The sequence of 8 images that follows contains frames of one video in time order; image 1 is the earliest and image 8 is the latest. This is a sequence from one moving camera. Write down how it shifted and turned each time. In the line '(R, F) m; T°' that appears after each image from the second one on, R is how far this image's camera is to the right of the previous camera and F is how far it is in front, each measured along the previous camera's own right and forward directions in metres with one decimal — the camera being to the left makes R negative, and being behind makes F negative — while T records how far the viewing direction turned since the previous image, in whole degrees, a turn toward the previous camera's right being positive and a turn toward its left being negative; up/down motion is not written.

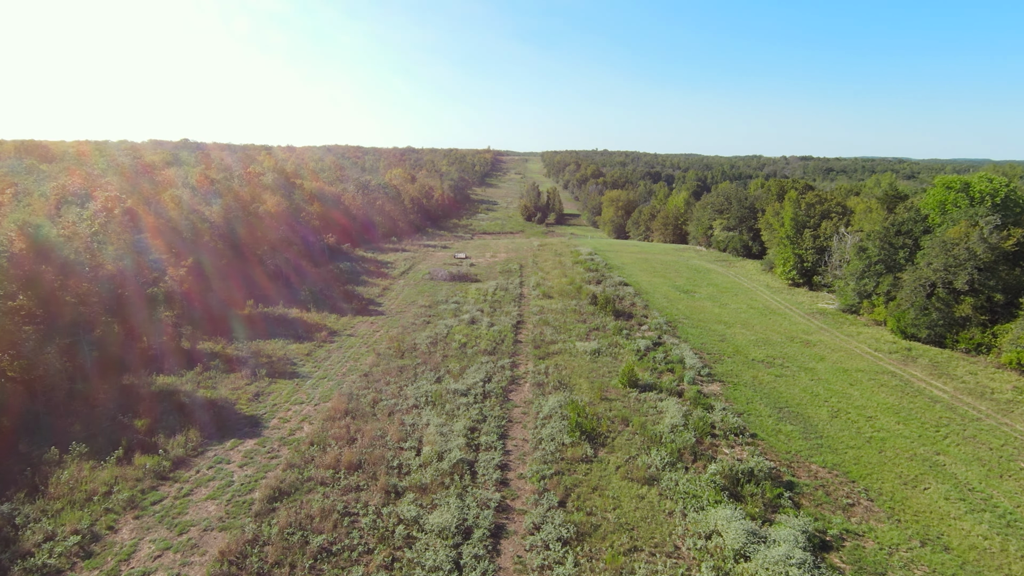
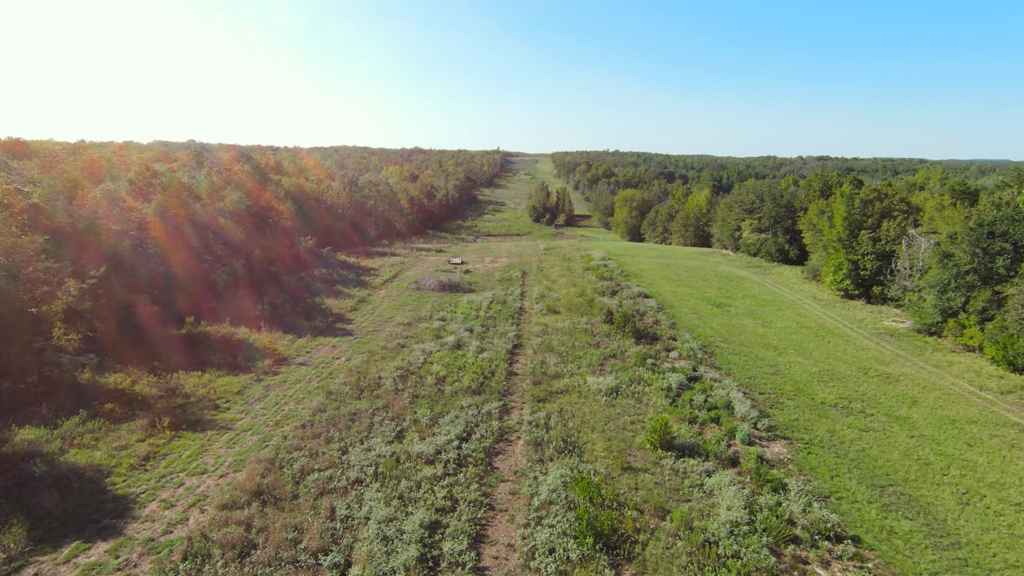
(+0.5, +5.1) m; -1°
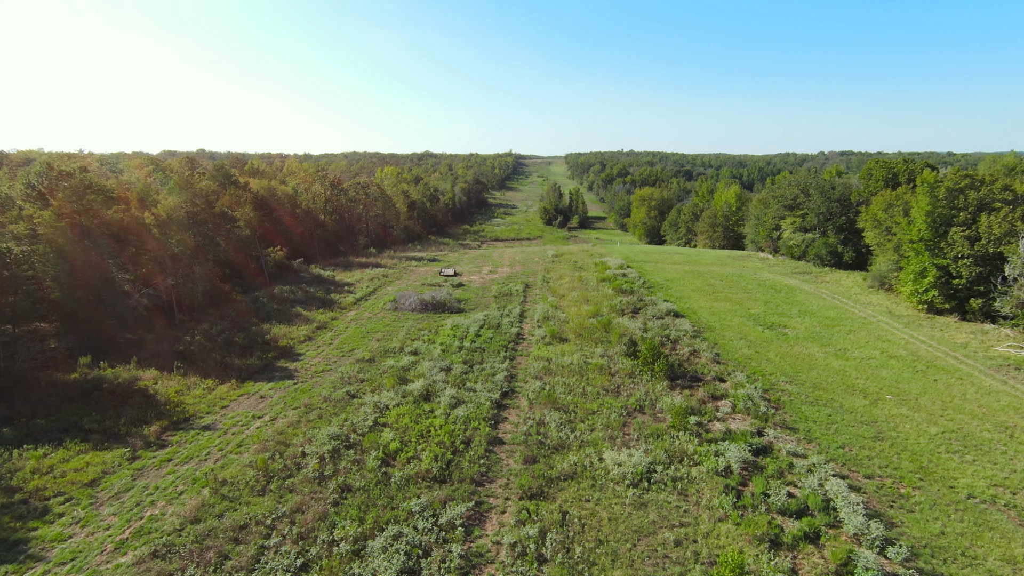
(+0.8, +5.5) m; -2°
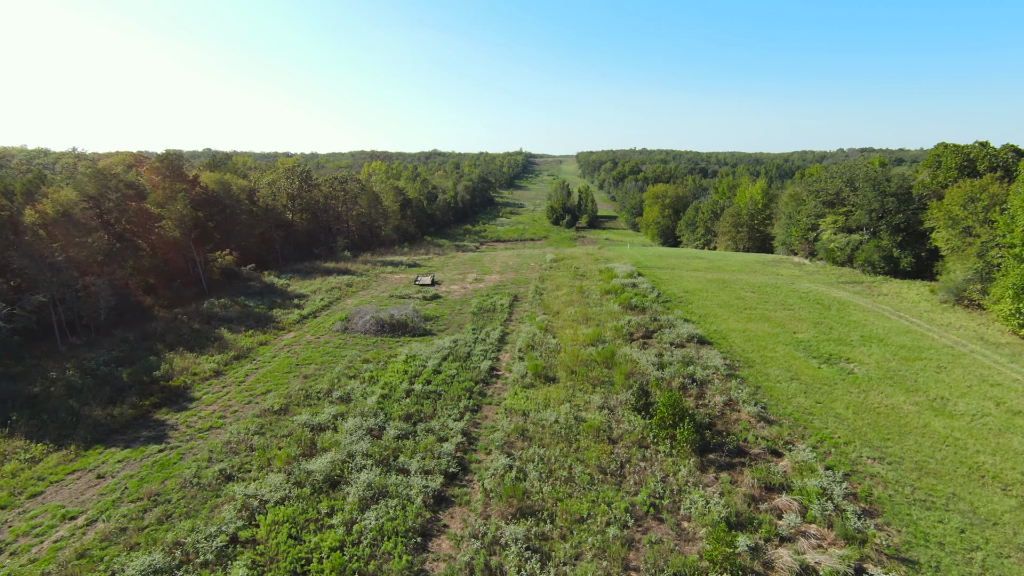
(+1.1, +5.1) m; -1°
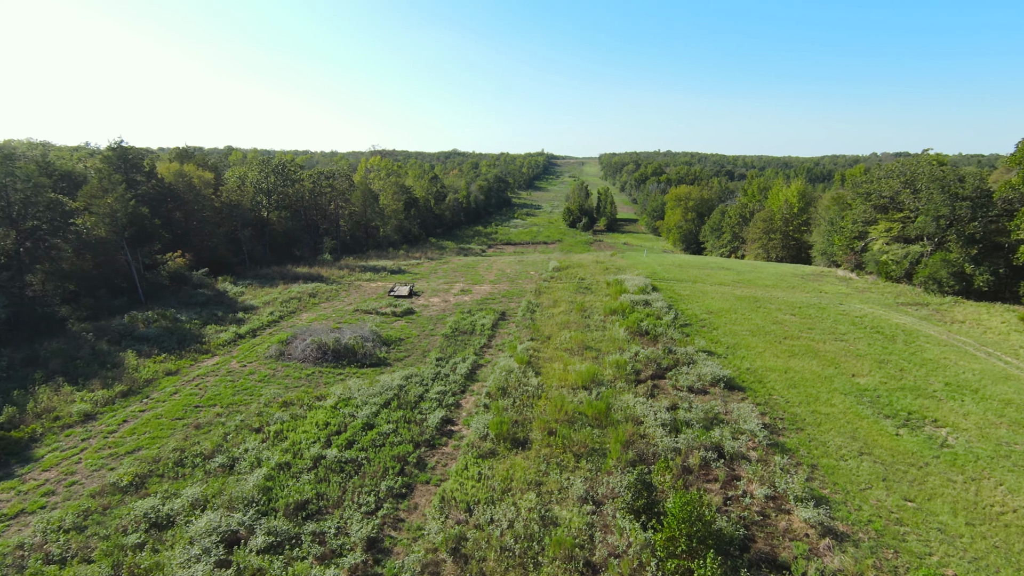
(+1.2, +4.1) m; -2°
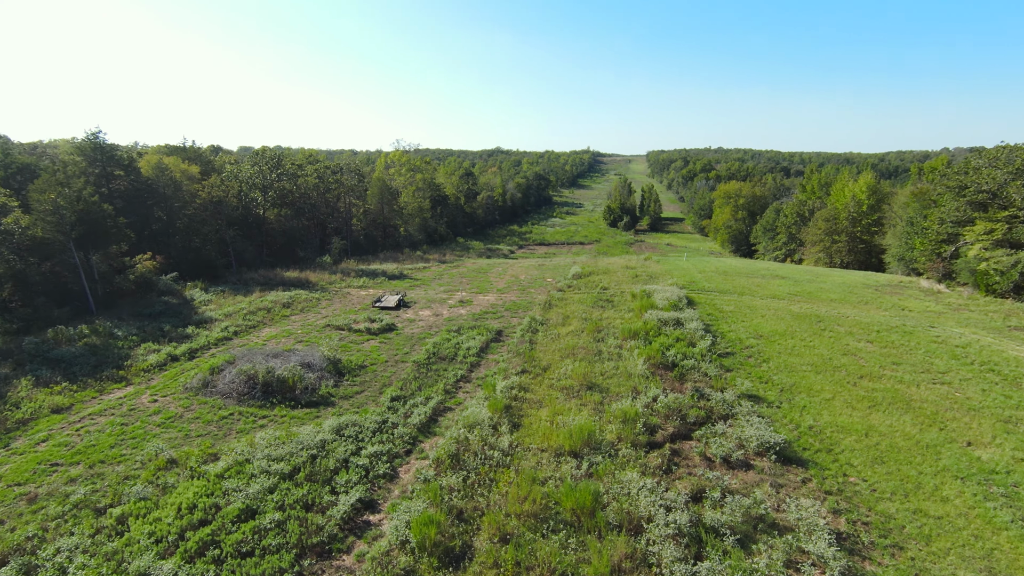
(+1.4, +3.7) m; -5°
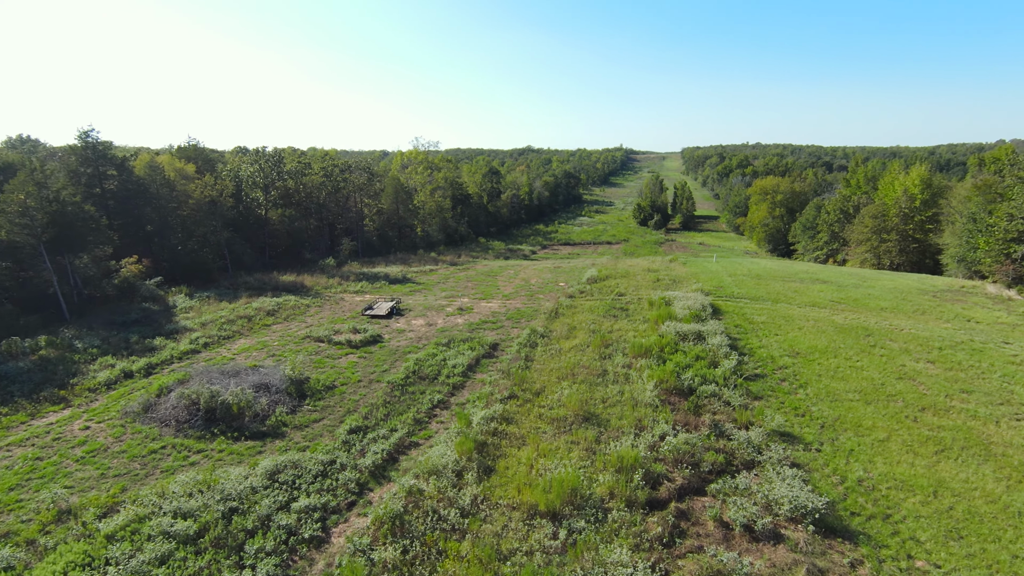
(+0.9, +2.0) m; -3°
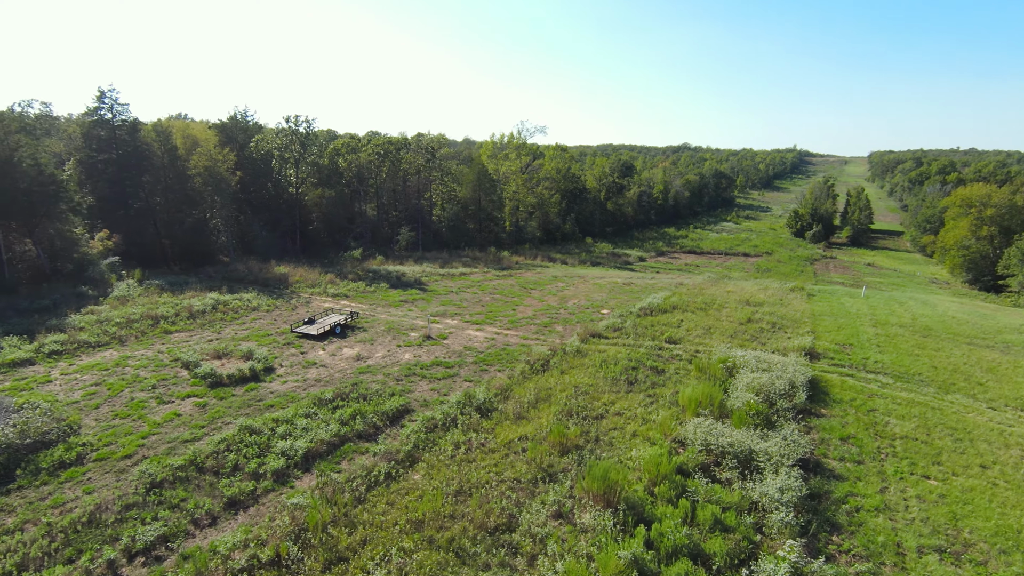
(+3.4, +6.4) m; -15°
